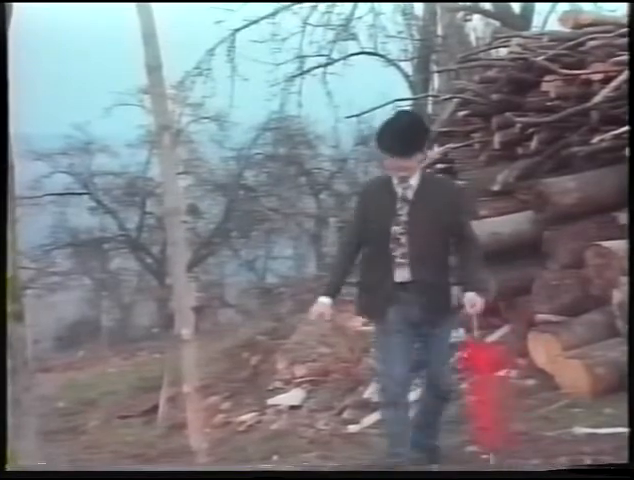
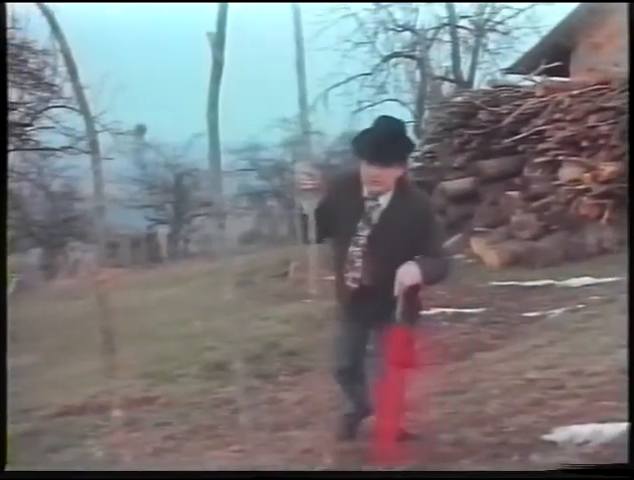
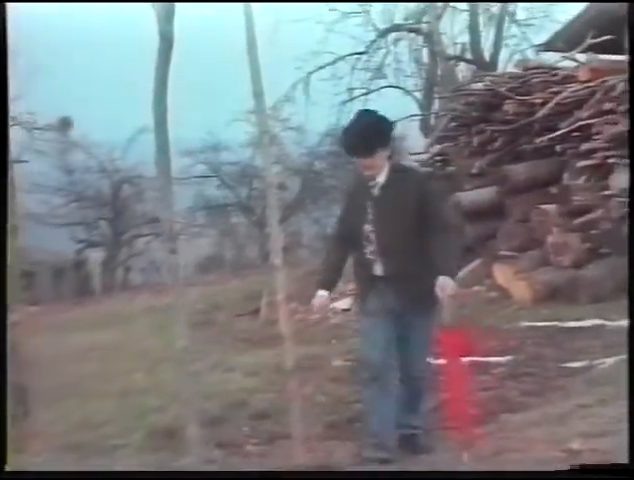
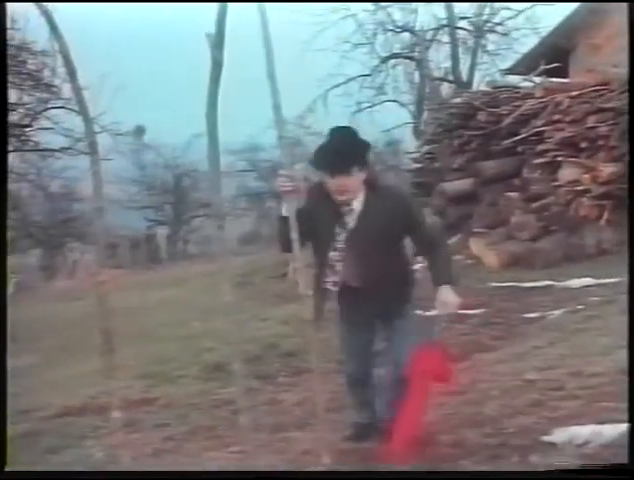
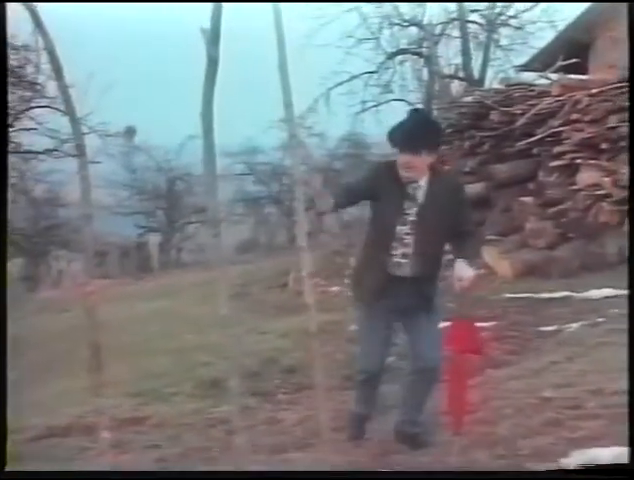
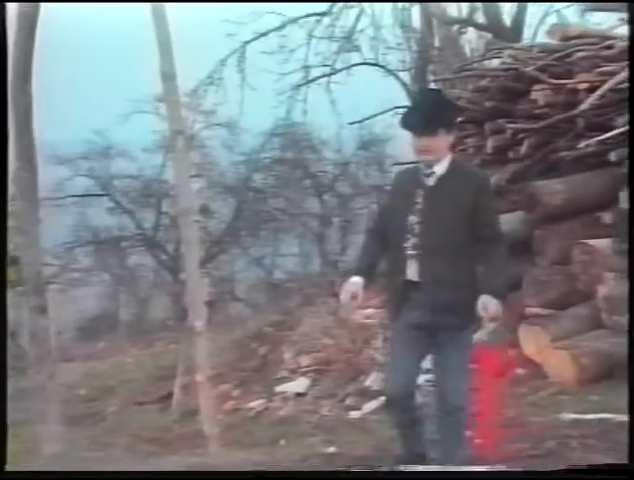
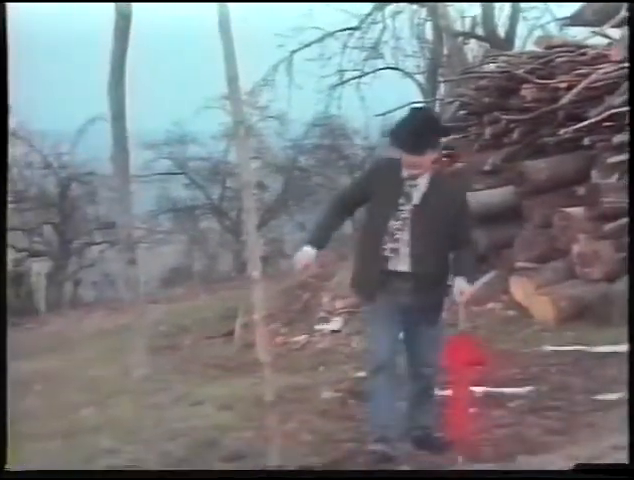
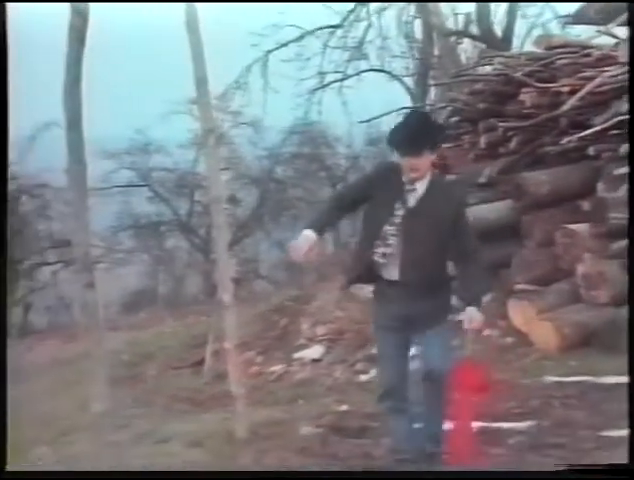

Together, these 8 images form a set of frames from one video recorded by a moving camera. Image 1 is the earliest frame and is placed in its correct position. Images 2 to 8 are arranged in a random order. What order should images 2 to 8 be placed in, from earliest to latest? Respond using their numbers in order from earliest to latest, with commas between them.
6, 8, 7, 3, 5, 4, 2
